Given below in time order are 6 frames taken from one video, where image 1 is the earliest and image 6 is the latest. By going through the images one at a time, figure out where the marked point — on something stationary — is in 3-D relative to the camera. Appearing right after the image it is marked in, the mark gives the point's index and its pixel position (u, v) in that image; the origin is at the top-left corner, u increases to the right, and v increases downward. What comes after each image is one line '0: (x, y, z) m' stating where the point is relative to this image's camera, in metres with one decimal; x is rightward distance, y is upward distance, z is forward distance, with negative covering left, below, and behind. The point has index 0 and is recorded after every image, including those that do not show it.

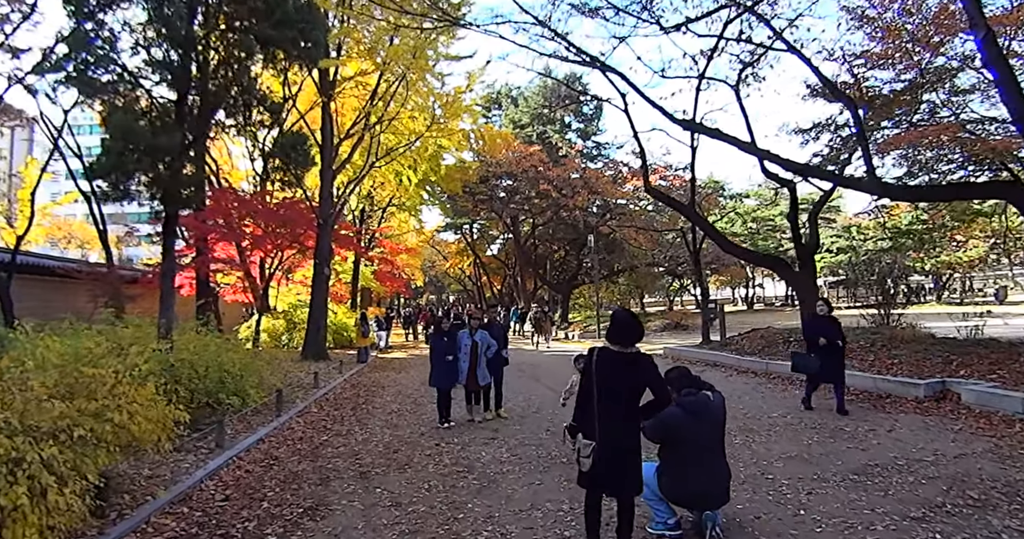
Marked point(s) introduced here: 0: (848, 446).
0: (+3.8, -2.0, +7.2) m
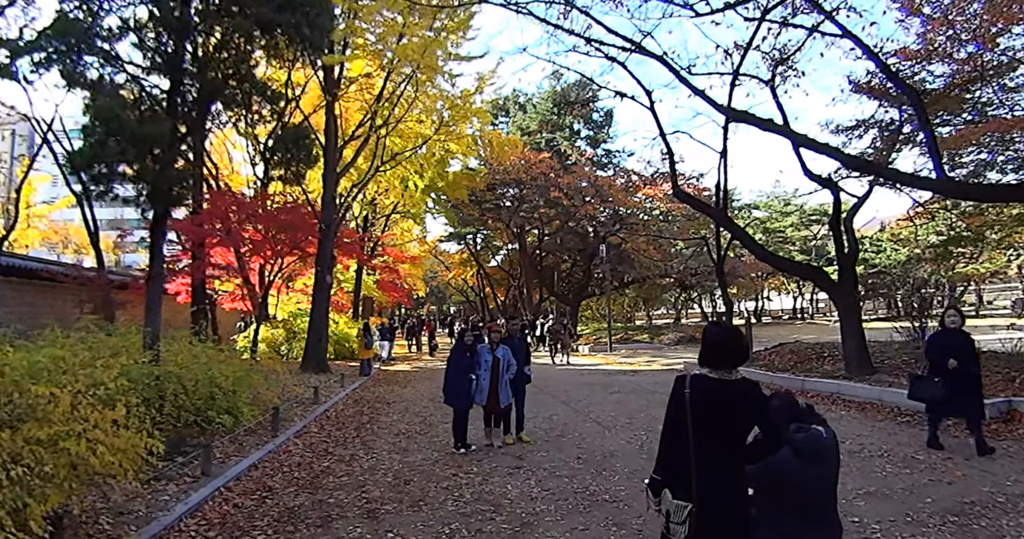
0: (+4.1, -2.1, +6.3) m
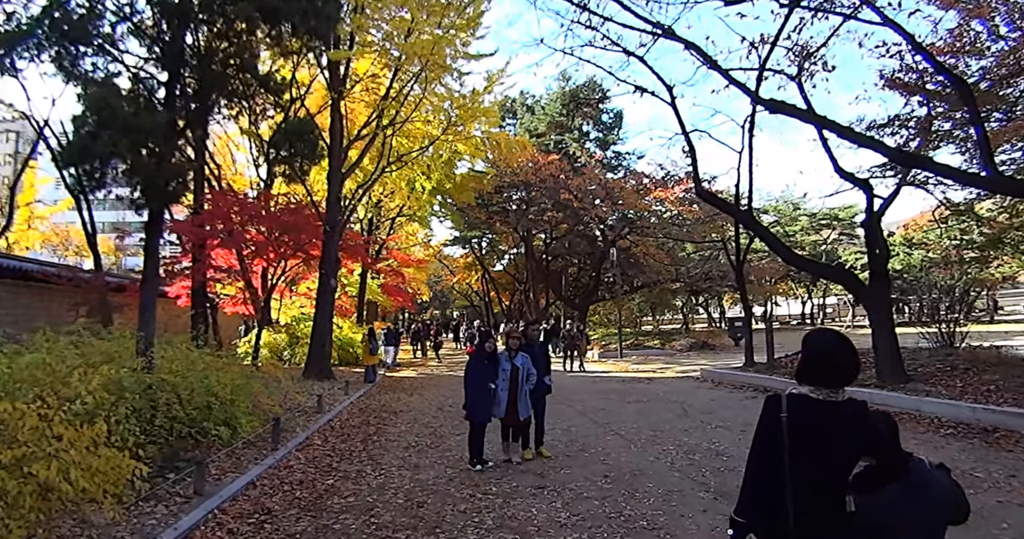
0: (+4.3, -2.1, +5.7) m
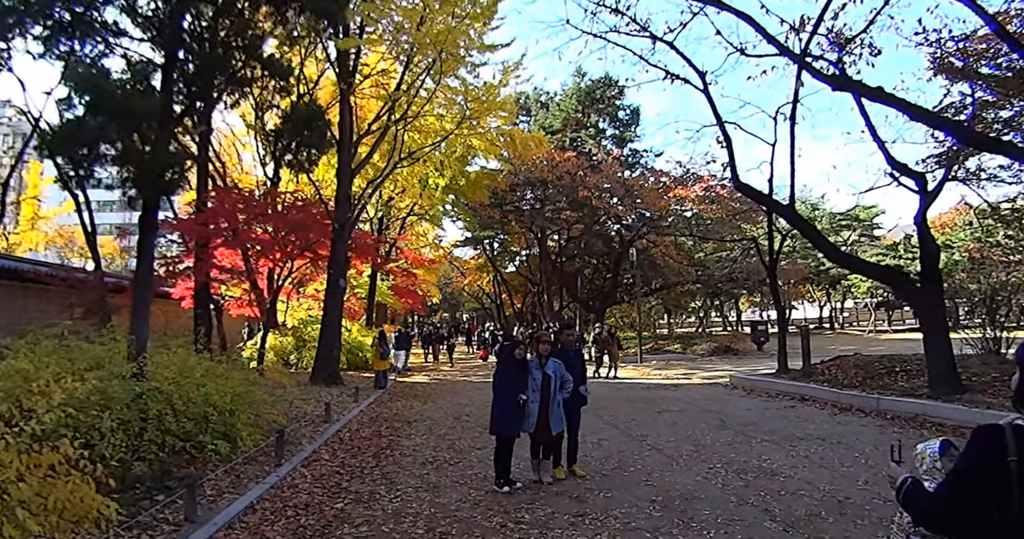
0: (+4.6, -2.1, +4.8) m
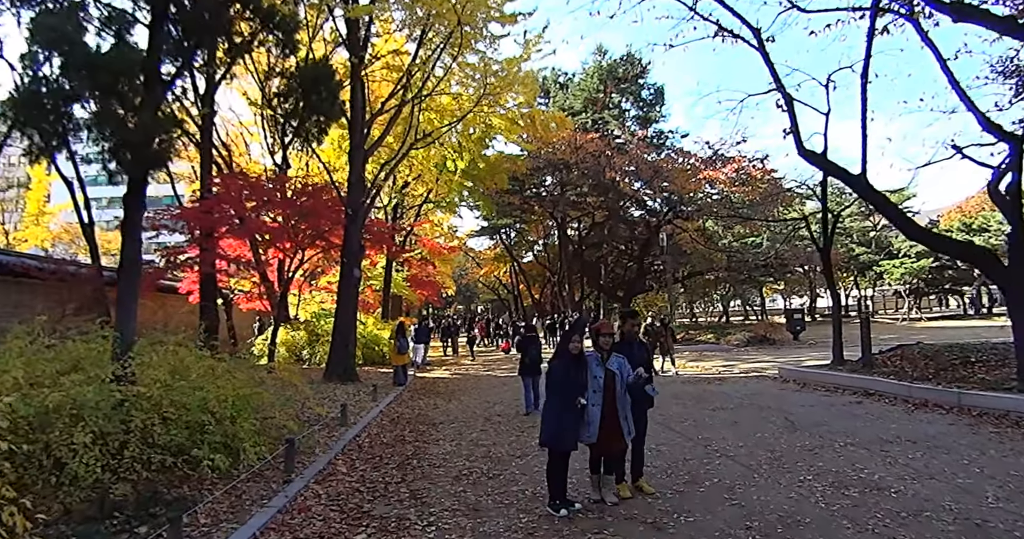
0: (+5.0, -1.8, +3.7) m
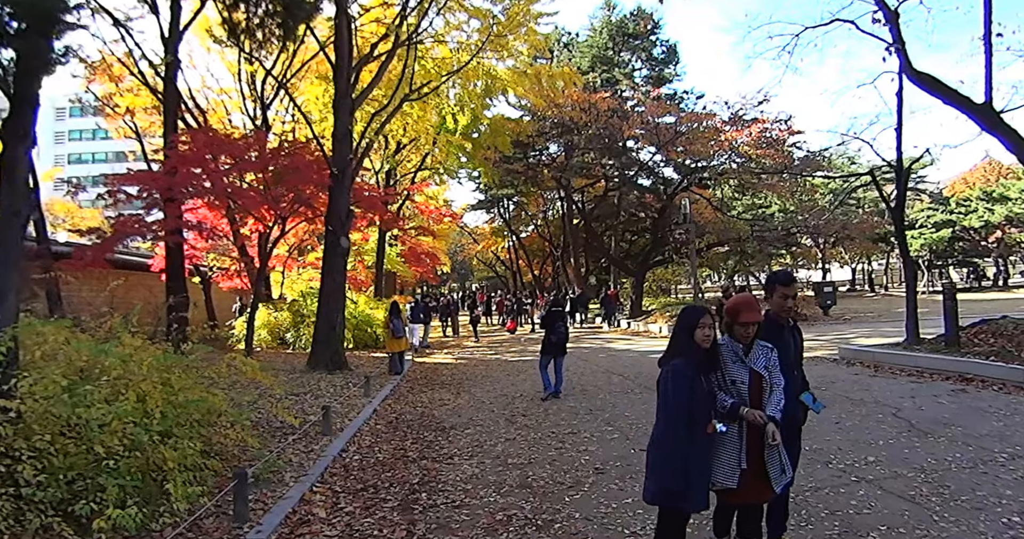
0: (+5.4, -1.5, +1.8) m
